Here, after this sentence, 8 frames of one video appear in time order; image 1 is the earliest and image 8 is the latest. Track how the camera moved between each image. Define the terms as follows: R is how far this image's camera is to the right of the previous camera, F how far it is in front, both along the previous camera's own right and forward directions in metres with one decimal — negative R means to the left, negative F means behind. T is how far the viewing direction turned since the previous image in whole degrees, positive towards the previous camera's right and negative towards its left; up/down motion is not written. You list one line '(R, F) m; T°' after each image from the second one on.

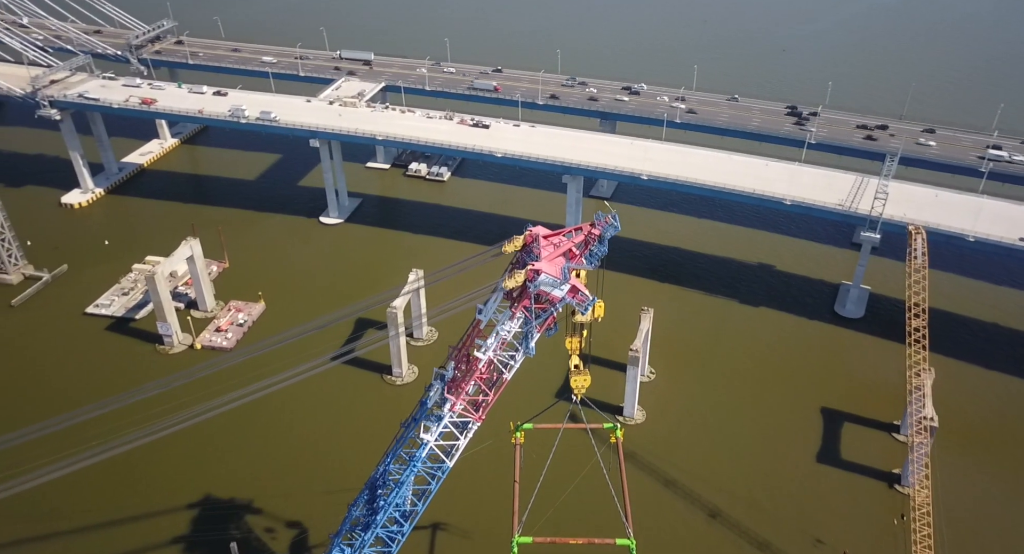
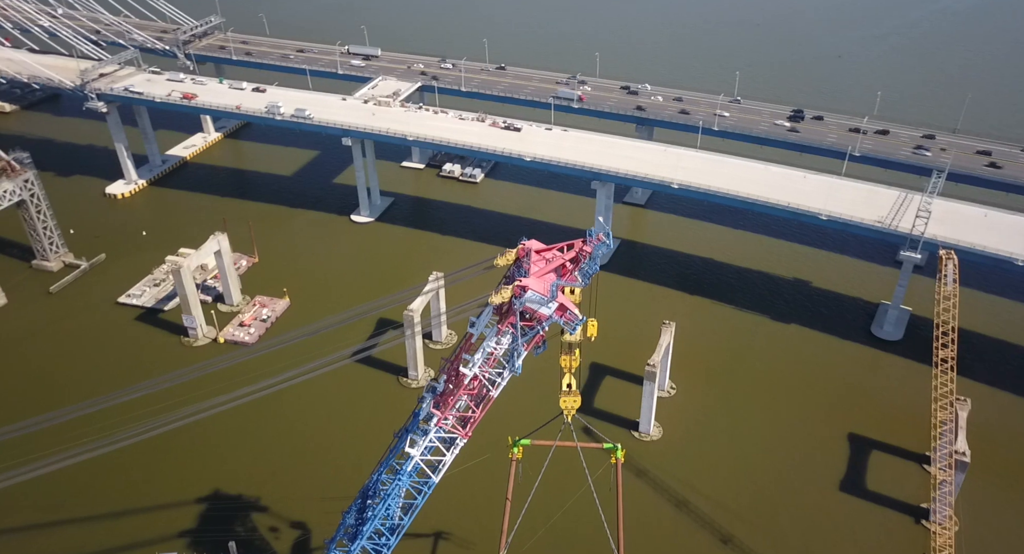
(+3.5, +1.1) m; -4°
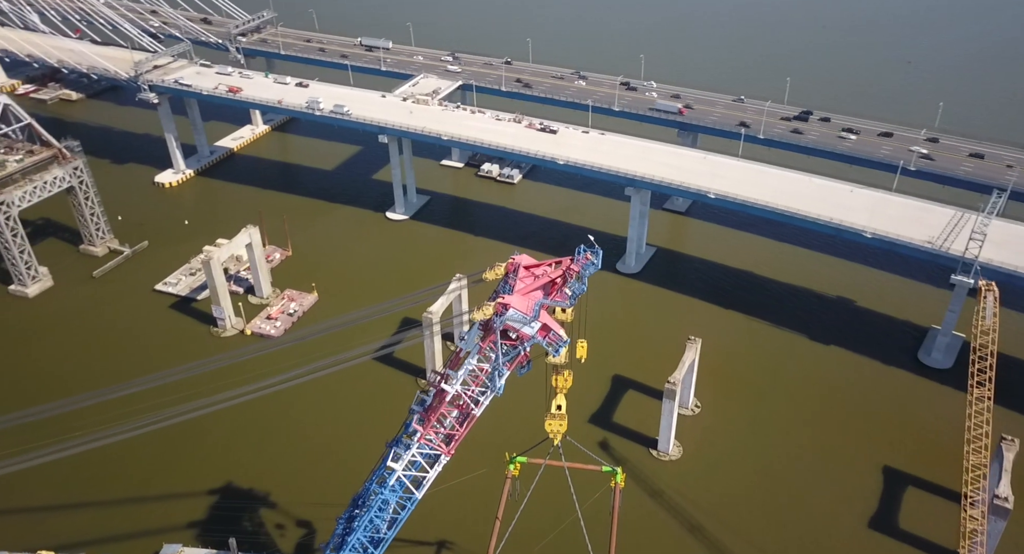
(+4.0, +1.5) m; -5°
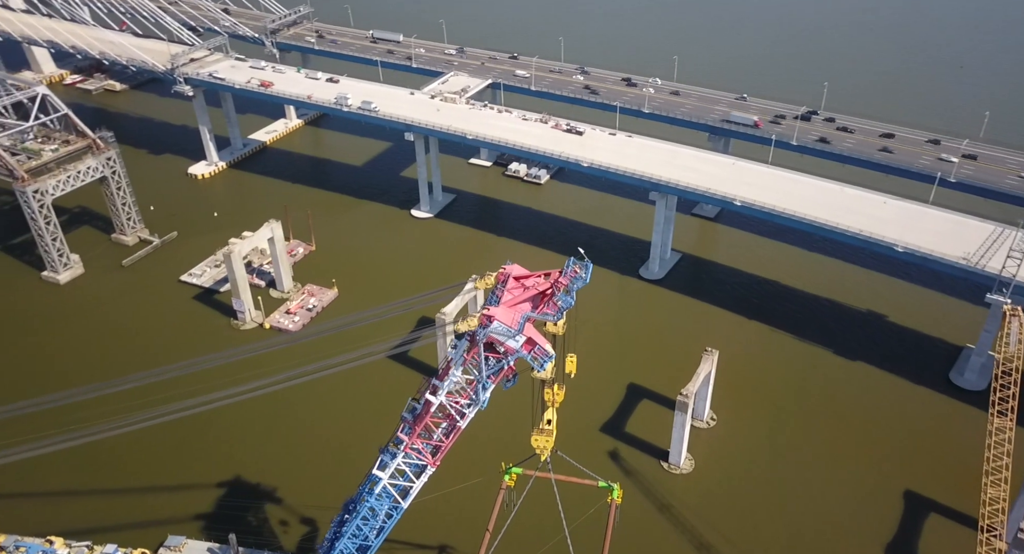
(+2.8, +1.0) m; -3°
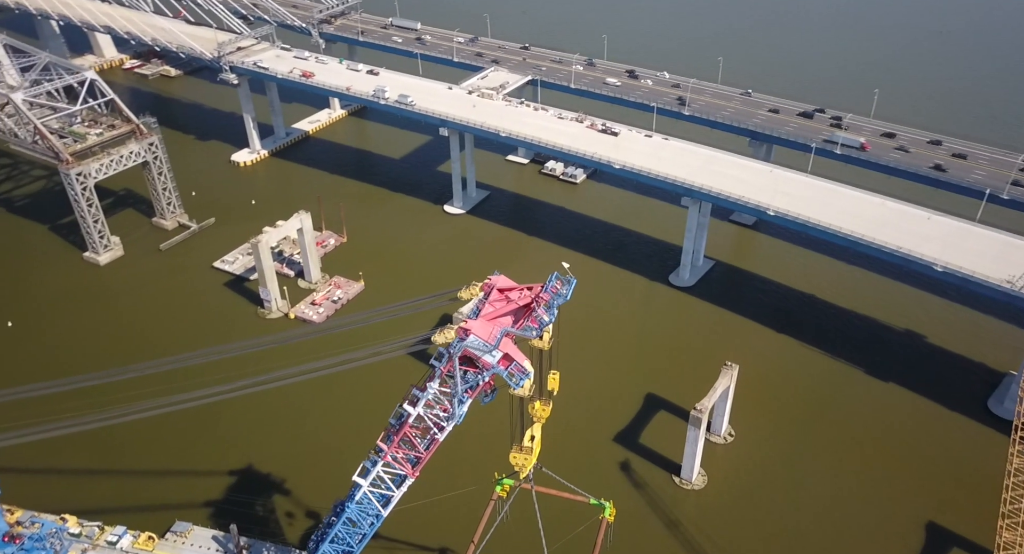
(+3.6, +1.2) m; -4°
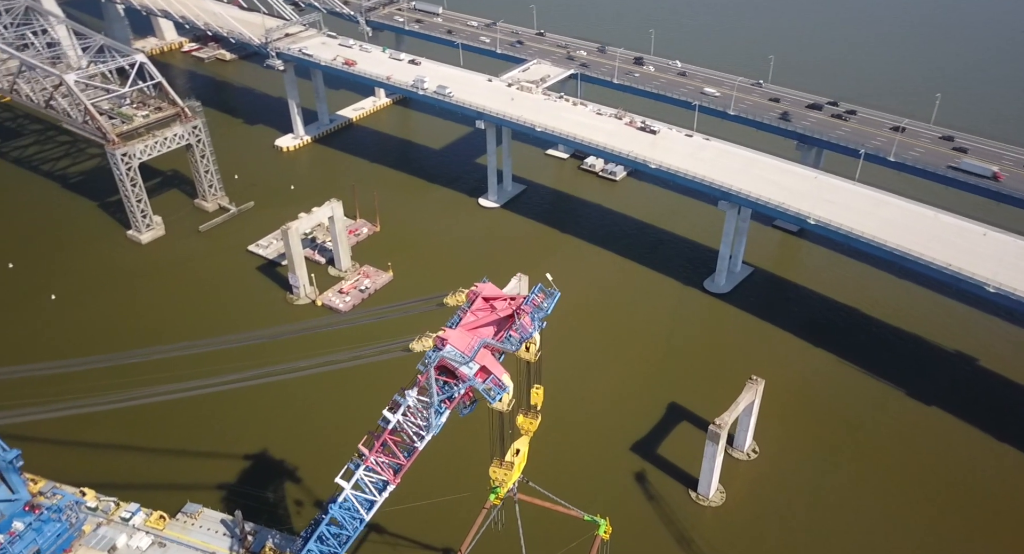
(+3.3, +1.6) m; -4°
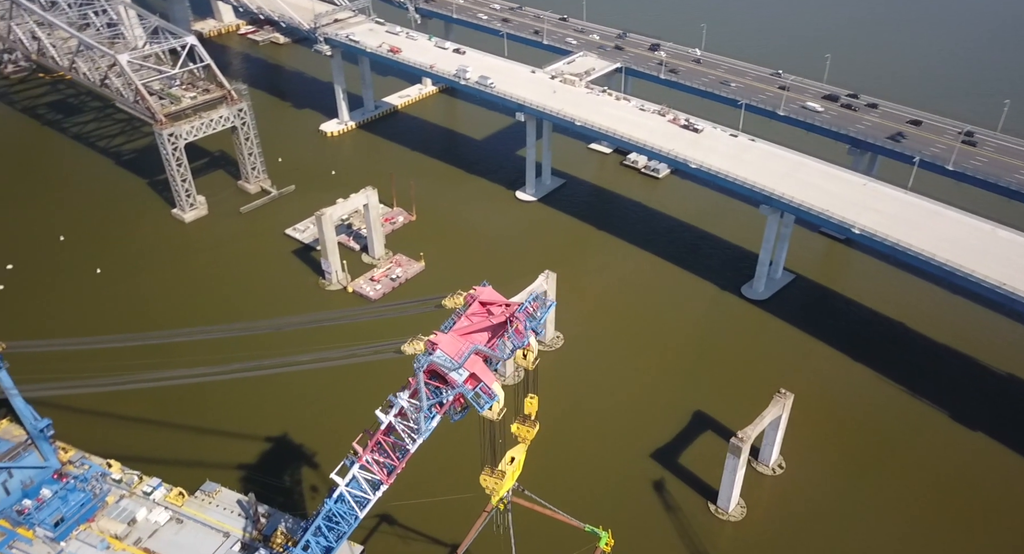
(+2.5, +1.2) m; -4°
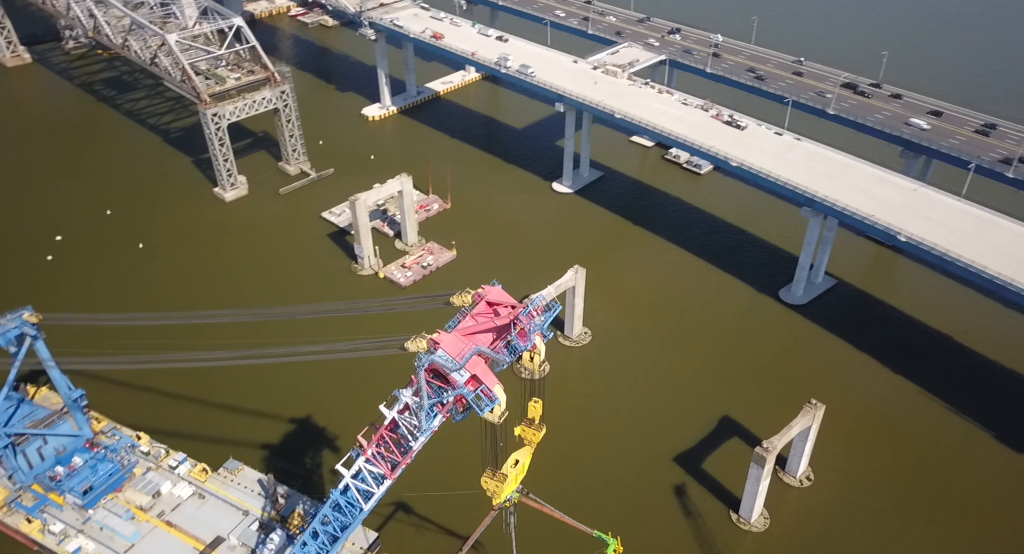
(+1.6, +0.9) m; -3°
